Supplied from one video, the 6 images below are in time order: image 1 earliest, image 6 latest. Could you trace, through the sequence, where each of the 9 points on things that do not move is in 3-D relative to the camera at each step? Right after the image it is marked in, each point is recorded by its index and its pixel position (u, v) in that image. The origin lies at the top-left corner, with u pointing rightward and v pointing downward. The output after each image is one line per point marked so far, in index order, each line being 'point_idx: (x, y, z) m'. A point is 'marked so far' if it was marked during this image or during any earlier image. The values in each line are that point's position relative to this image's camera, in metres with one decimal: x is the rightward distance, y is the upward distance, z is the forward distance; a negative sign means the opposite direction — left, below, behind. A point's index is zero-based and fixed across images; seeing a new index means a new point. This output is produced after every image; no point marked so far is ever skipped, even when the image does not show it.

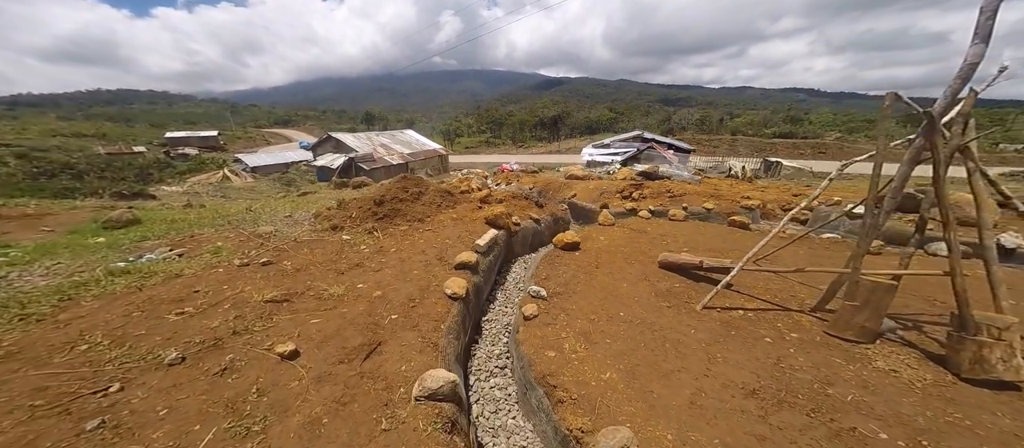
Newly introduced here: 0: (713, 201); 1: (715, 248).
0: (+5.8, +0.5, +8.9) m
1: (+3.6, -0.5, +6.0) m
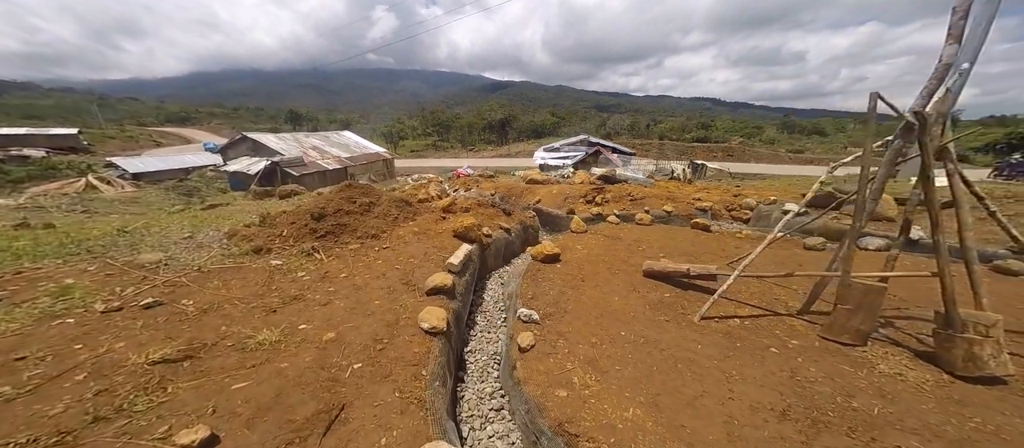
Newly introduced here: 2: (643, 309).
0: (+4.7, +0.5, +9.4) m
1: (+3.1, -0.6, +6.0) m
2: (+1.8, -1.1, +4.4) m
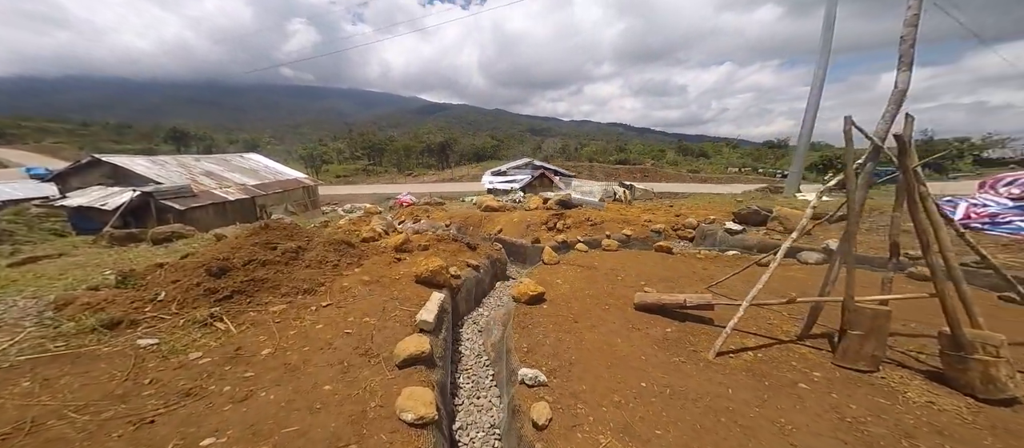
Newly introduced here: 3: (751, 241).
0: (+3.4, -0.1, +9.5) m
1: (+2.6, -1.0, +5.9) m
2: (+1.7, -1.5, +4.0) m
3: (+5.8, -0.4, +8.2) m
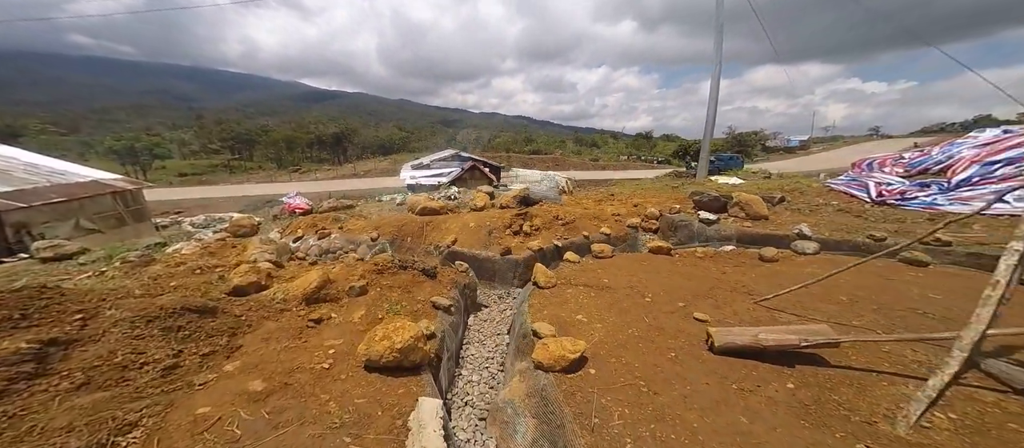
0: (+2.2, 0.0, +8.3) m
1: (+2.6, -1.0, +4.6) m
2: (+2.3, -1.6, +2.5) m
3: (+5.0, -0.2, +7.7) m
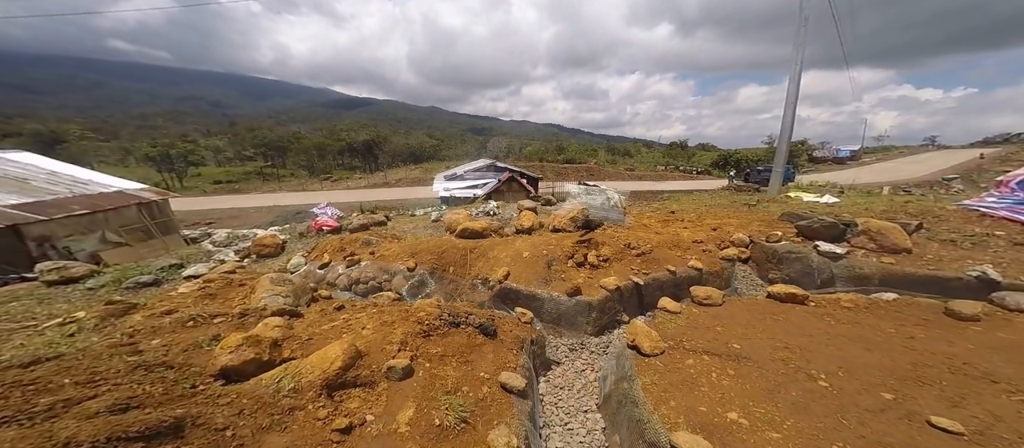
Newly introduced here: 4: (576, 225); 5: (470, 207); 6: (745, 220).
0: (+3.5, -0.6, +6.6) m
1: (+3.7, -1.5, +2.9) m
2: (+3.2, -2.1, +0.8) m
3: (+6.2, -0.8, +5.9) m
4: (+1.8, 0.0, +9.6) m
5: (-2.6, +1.1, +17.0) m
6: (+6.6, +0.1, +9.5) m
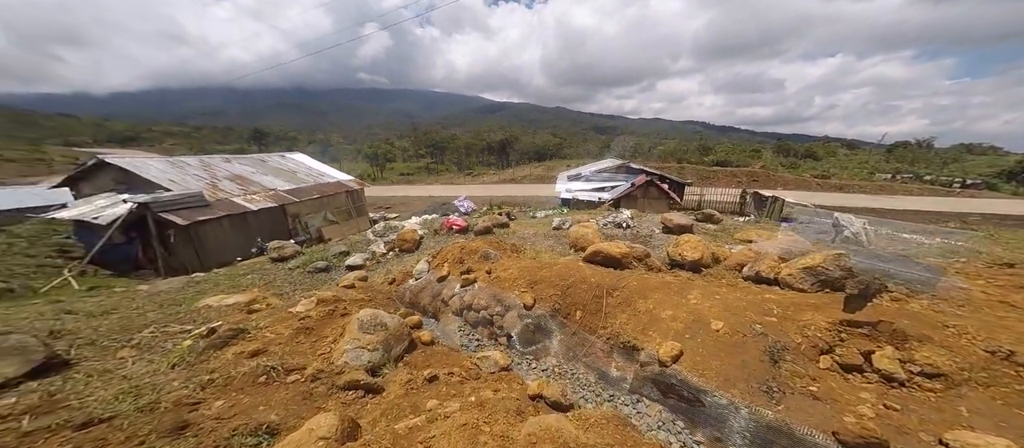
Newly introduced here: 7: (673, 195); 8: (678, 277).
0: (+5.5, -1.5, +2.0) m
1: (+4.3, -2.4, -1.5) m
2: (+3.1, -2.8, -3.3) m
3: (+7.7, -1.9, +0.3) m
4: (+5.0, -0.9, +5.3) m
5: (+3.6, +0.4, +13.8) m
6: (+9.5, -1.1, +3.5) m
7: (+7.8, +1.4, +16.2) m
8: (+4.1, -1.2, +8.0) m
